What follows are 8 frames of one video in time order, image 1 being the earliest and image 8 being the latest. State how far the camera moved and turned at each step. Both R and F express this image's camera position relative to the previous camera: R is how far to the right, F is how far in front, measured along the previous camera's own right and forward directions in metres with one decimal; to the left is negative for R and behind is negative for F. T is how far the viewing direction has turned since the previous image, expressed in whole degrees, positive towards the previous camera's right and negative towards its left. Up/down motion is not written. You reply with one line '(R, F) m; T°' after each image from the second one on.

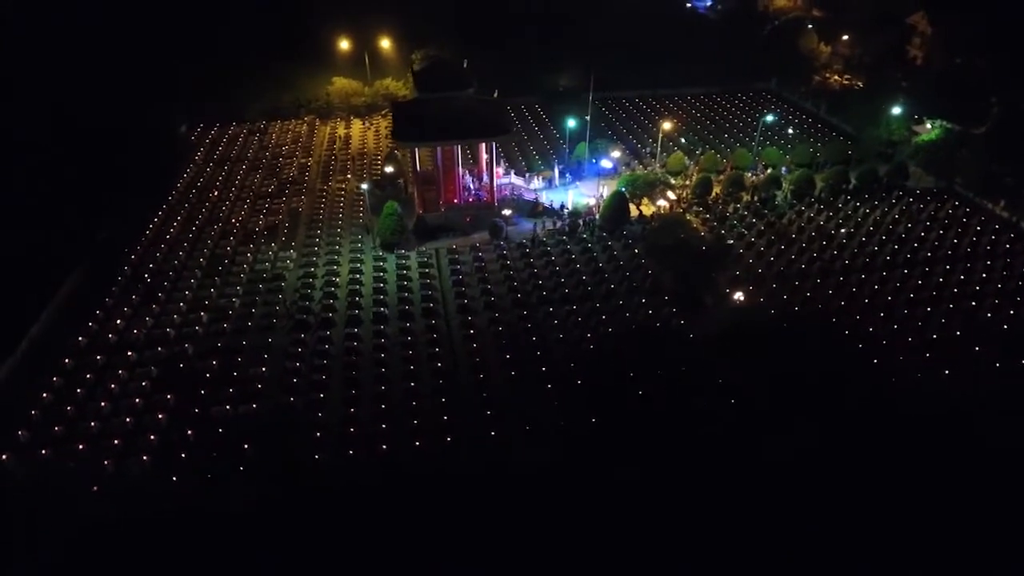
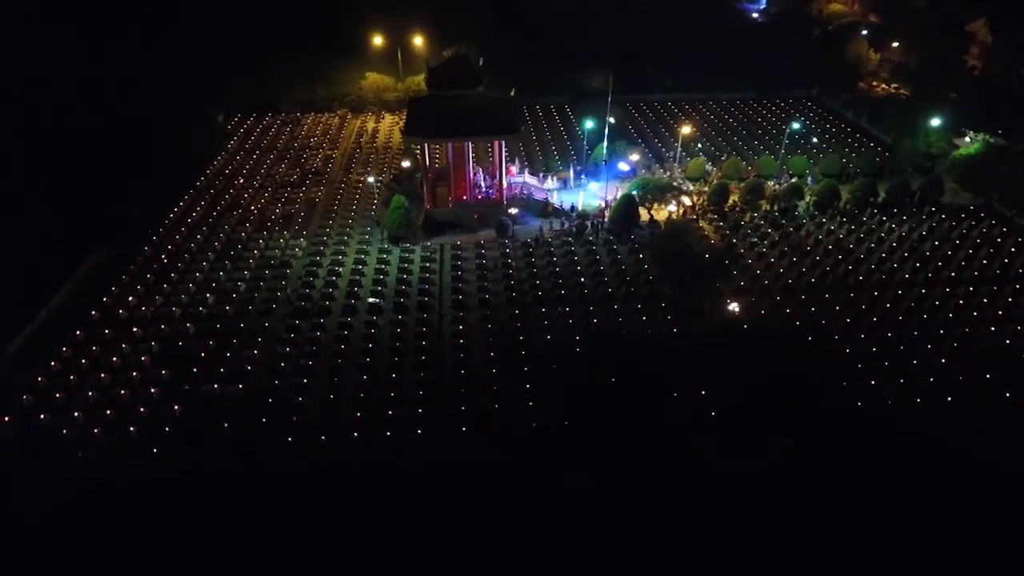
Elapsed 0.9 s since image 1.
(+1.4, 0.0) m; -5°
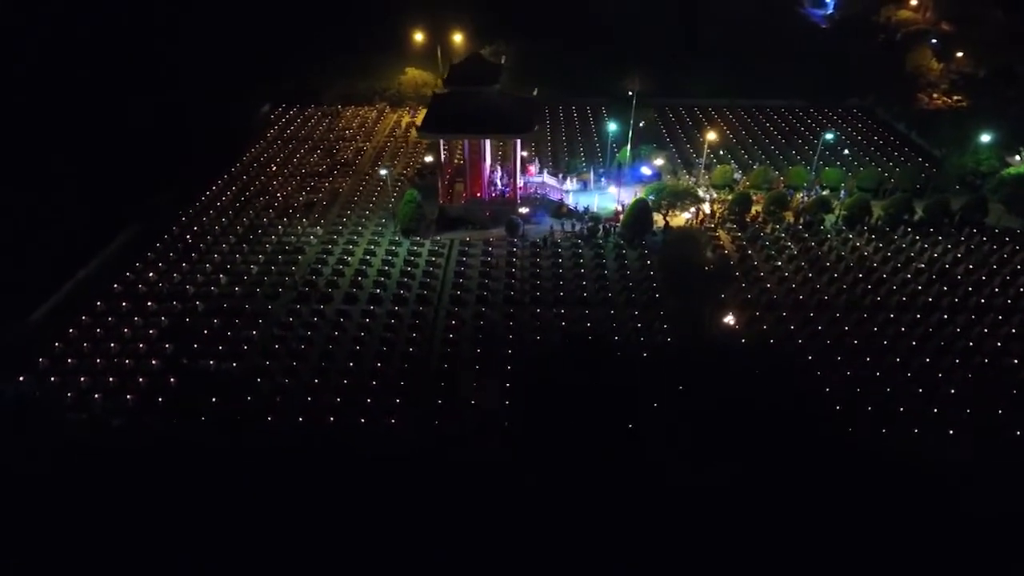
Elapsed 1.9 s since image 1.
(+1.6, 0.0) m; -6°
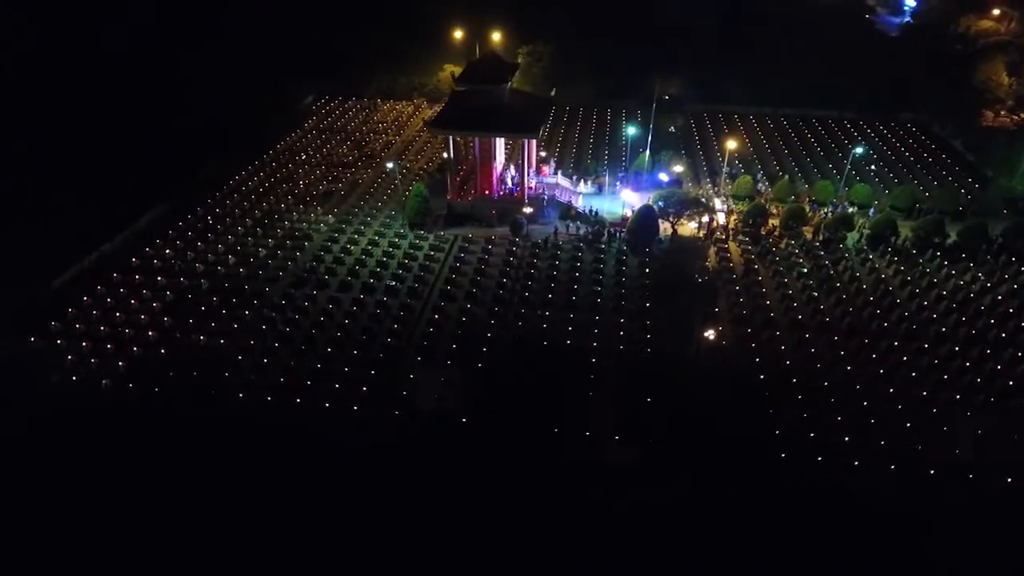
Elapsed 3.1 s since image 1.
(+2.0, +0.1) m; -7°
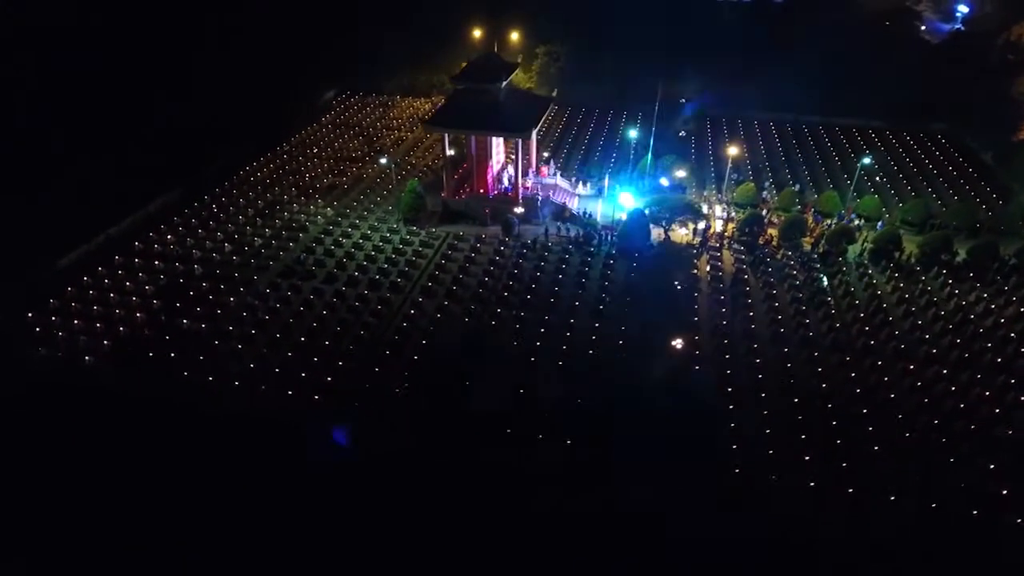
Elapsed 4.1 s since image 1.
(+1.7, +0.1) m; -4°
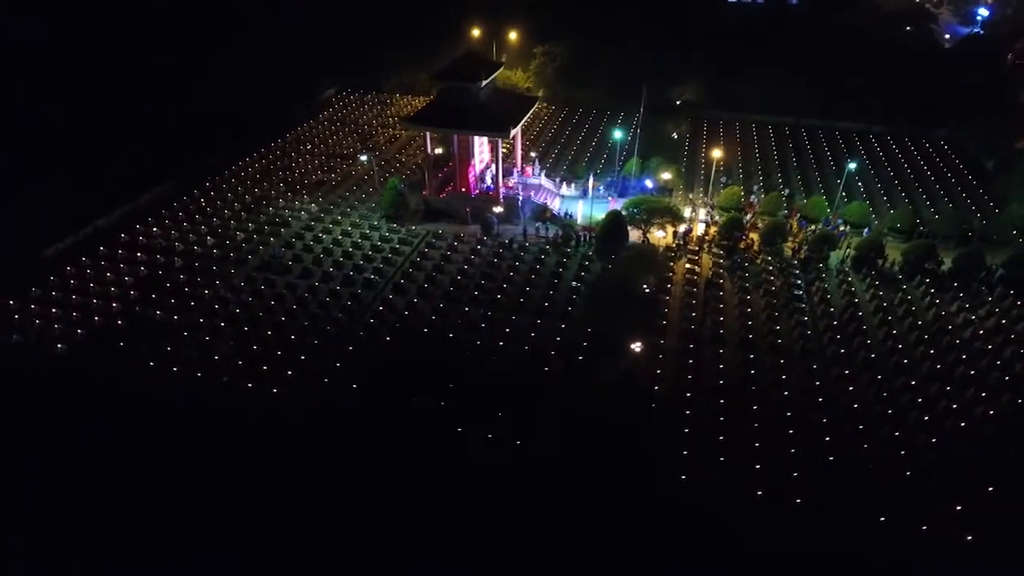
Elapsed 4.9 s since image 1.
(+1.3, +0.1) m; -2°
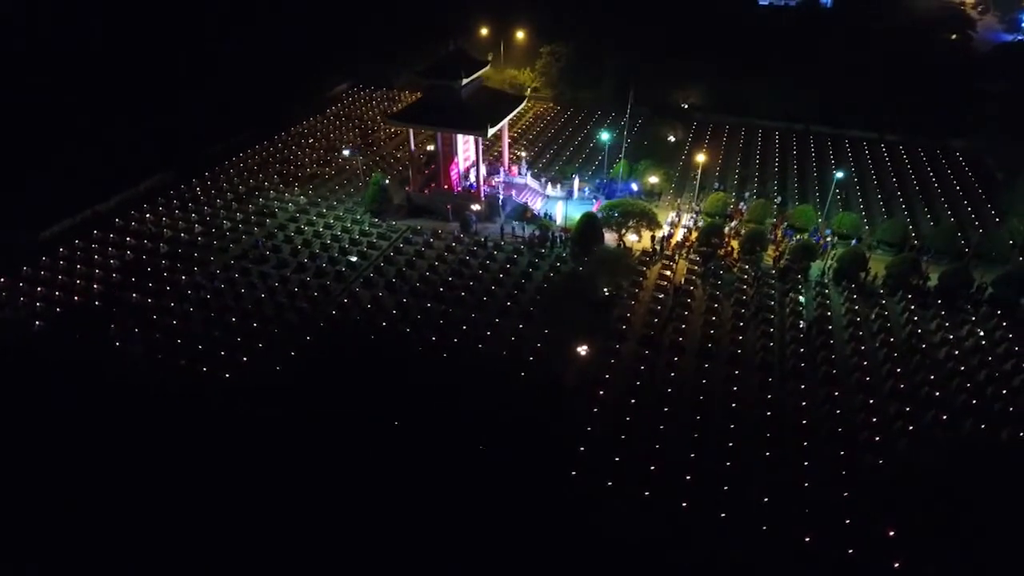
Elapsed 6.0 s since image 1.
(+1.9, +0.1) m; -4°
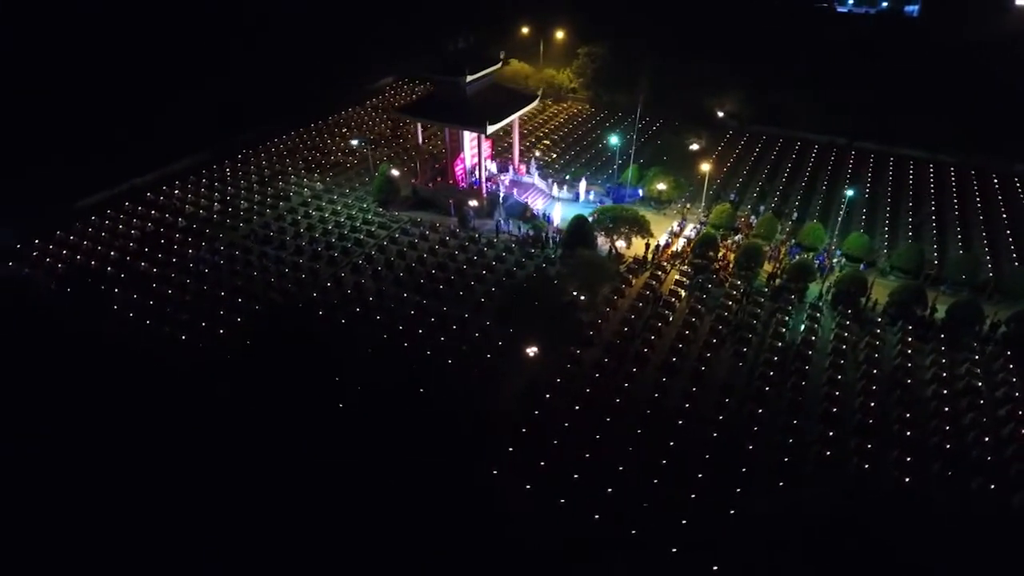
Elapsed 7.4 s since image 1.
(+2.4, +0.3) m; -7°
